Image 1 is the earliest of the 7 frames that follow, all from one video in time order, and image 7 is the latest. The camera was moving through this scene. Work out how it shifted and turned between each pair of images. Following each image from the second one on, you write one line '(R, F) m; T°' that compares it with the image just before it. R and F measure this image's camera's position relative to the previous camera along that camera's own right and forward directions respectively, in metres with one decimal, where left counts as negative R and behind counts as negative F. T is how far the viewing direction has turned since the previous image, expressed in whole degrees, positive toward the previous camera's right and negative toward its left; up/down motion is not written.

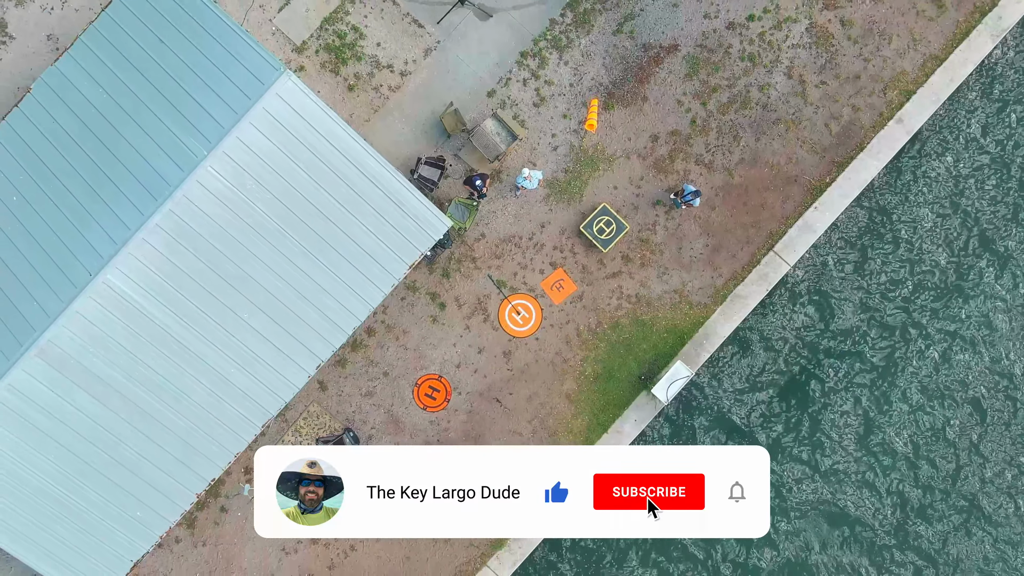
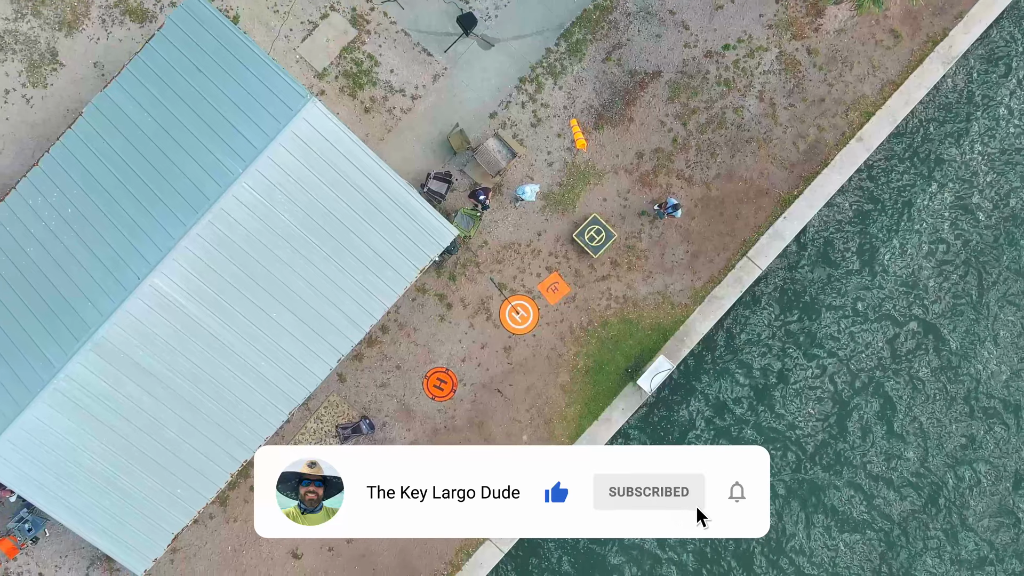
(0.0, -1.5) m; 0°
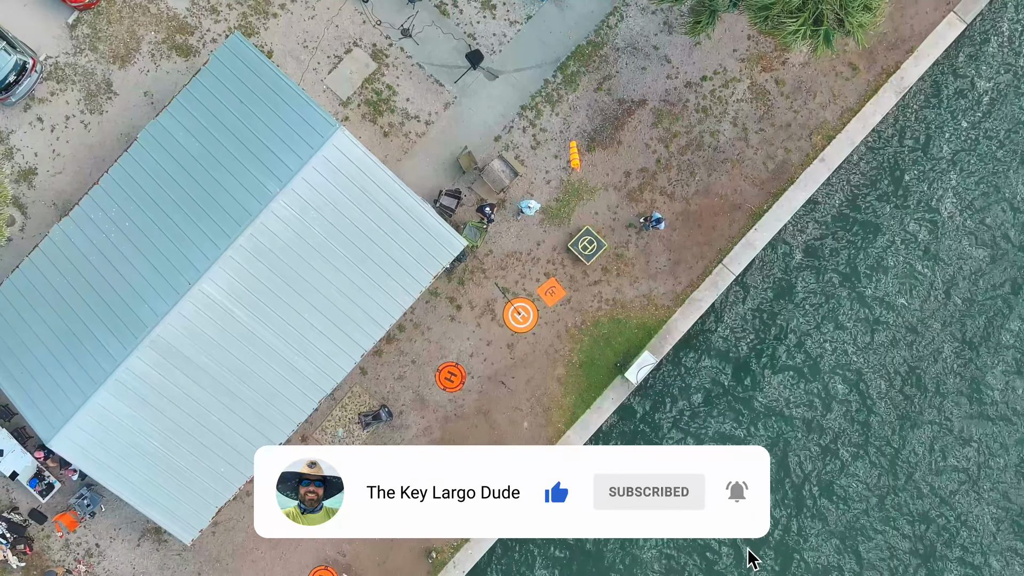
(-0.1, -2.0) m; 0°
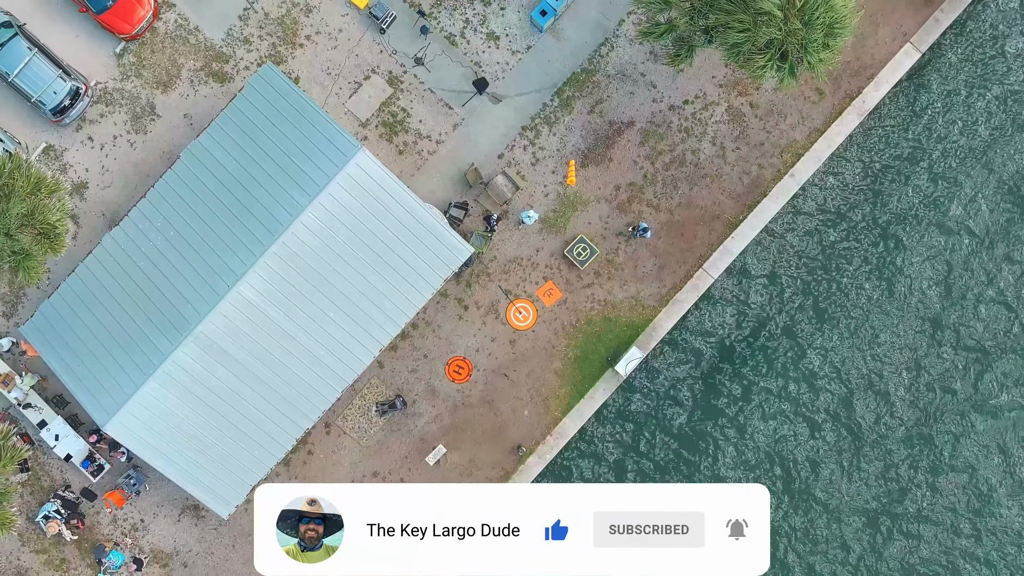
(-0.1, -2.0) m; 0°
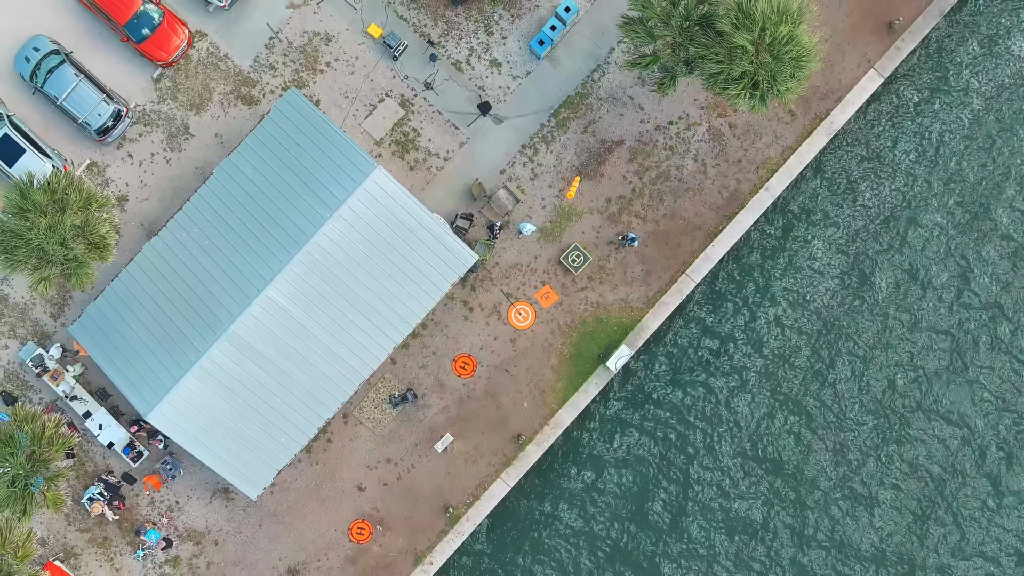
(0.0, -1.9) m; 0°
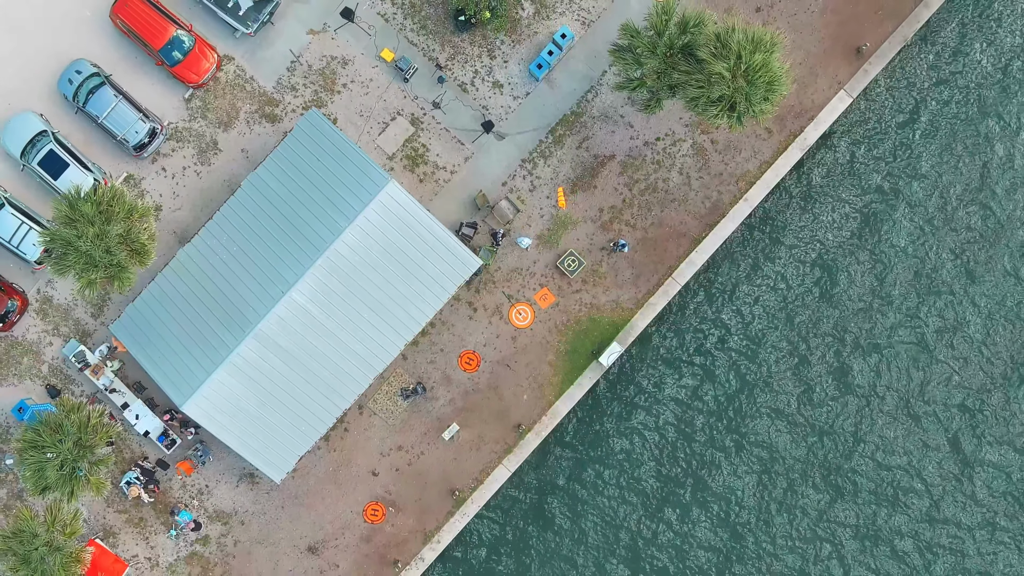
(0.0, -2.0) m; 0°
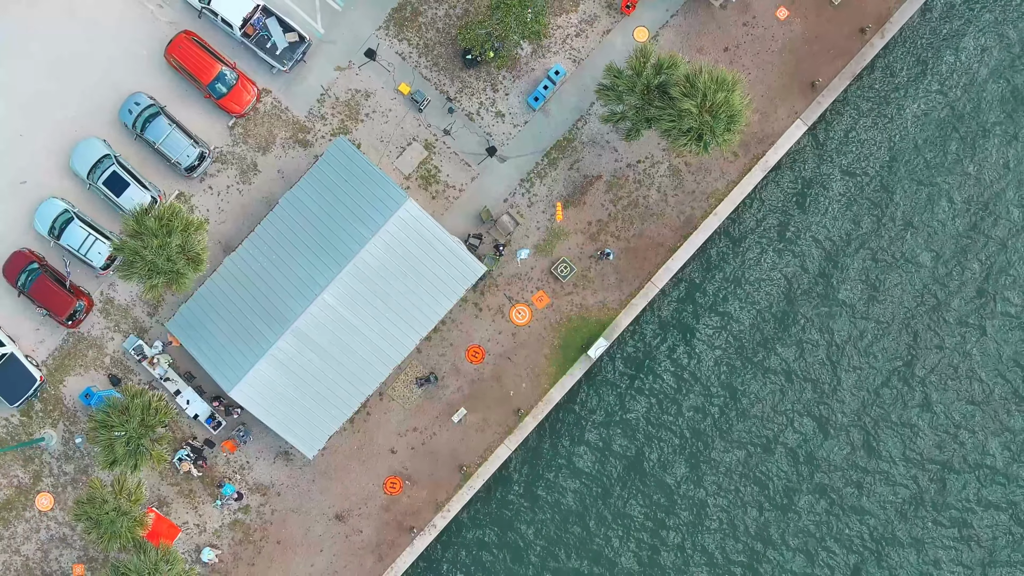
(0.0, -3.5) m; 0°
